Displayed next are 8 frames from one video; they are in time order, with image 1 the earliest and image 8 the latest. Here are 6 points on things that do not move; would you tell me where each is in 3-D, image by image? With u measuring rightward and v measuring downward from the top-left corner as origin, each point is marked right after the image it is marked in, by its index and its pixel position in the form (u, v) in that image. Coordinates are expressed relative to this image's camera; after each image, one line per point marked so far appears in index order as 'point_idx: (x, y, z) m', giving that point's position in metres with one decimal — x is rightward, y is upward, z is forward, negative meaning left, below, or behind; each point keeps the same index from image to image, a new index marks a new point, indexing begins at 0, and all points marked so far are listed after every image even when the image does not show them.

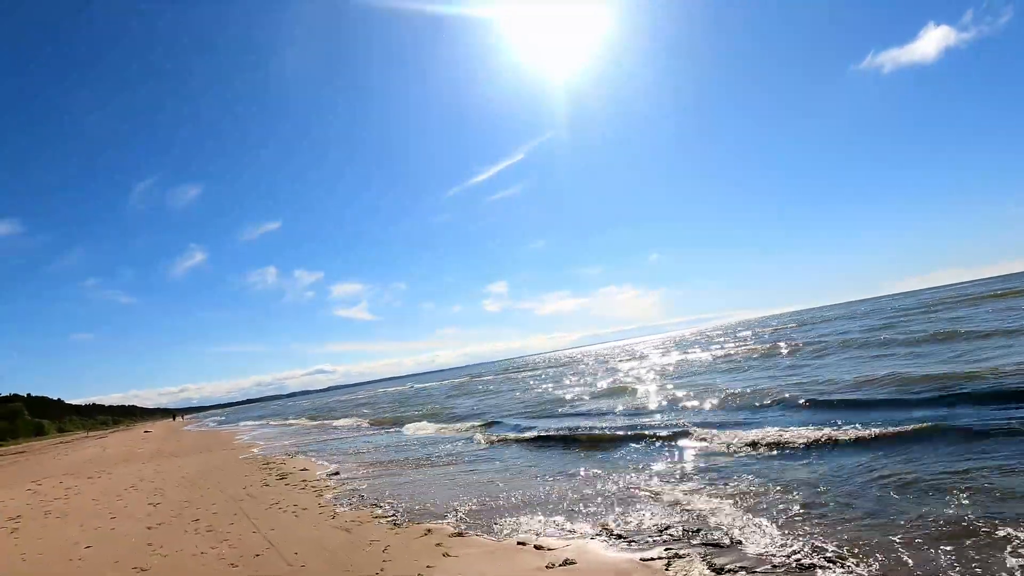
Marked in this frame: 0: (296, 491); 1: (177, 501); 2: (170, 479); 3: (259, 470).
0: (-5.1, -4.8, +12.0) m
1: (-8.0, -5.2, +12.1) m
2: (-10.9, -6.1, +16.1) m
3: (-8.1, -5.9, +16.3) m
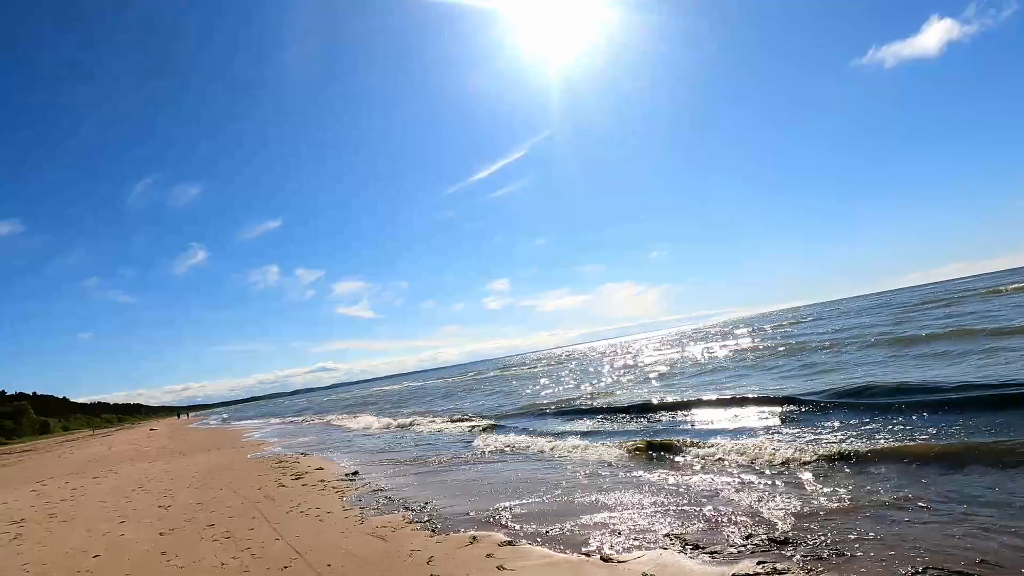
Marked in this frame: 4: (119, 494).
0: (-4.4, -4.6, +11.3) m
1: (-7.3, -4.9, +11.4) m
2: (-10.1, -5.8, +15.4) m
3: (-7.4, -5.6, +15.6) m
4: (-10.6, -5.6, +13.8) m
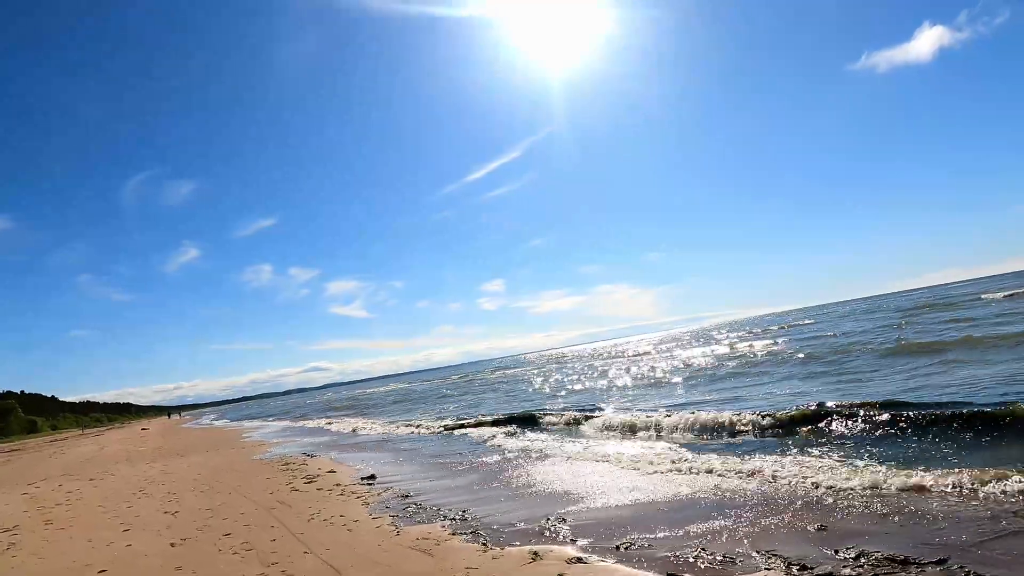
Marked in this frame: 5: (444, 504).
0: (-3.7, -4.4, +10.5) m
1: (-6.6, -4.7, +10.6) m
2: (-9.5, -5.6, +14.6) m
3: (-6.7, -5.4, +14.8) m
4: (-10.0, -5.4, +12.9) m
5: (-1.2, -3.9, +9.1) m
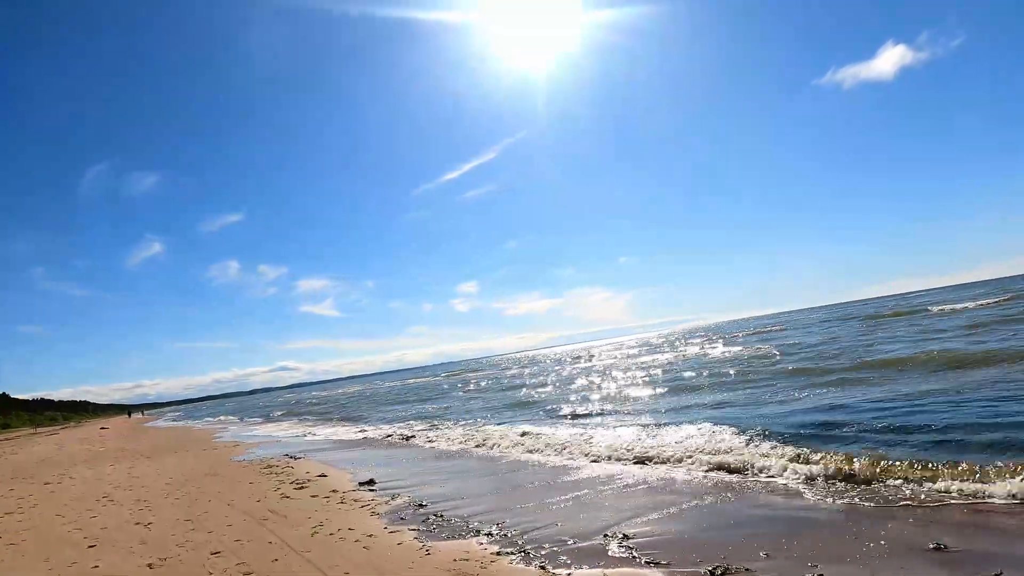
0: (-3.2, -4.0, +9.3) m
1: (-6.1, -4.3, +9.3) m
2: (-9.3, -5.1, +13.1) m
3: (-6.5, -5.0, +13.4) m
4: (-9.7, -4.9, +11.4) m
5: (-0.7, -3.6, +8.0) m
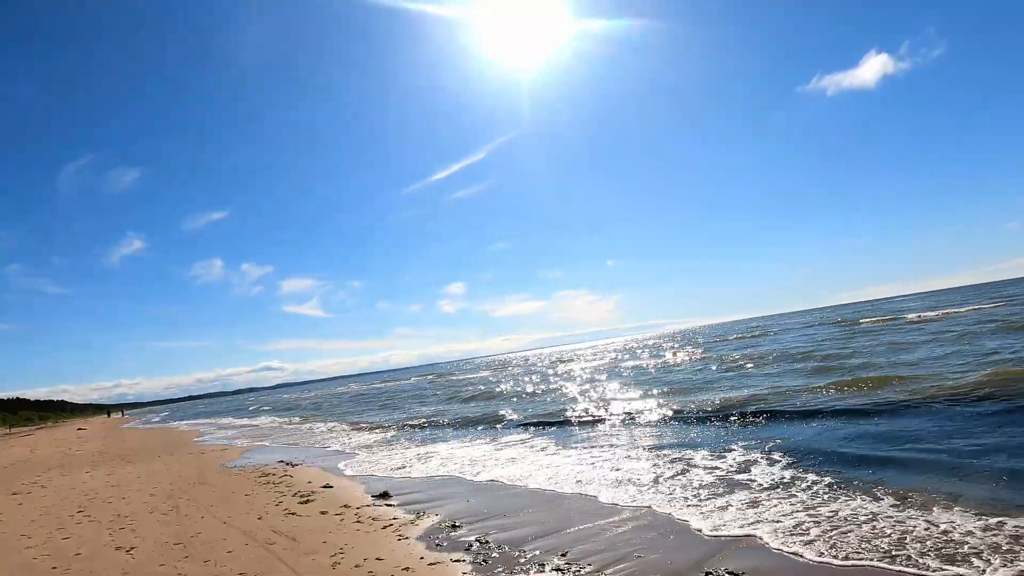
0: (-2.5, -3.8, +8.0) m
1: (-5.4, -4.0, +7.9) m
2: (-8.6, -4.8, +11.6) m
3: (-5.9, -4.7, +12.0) m
4: (-9.0, -4.6, +9.9) m
5: (+0.1, -3.4, +6.7) m
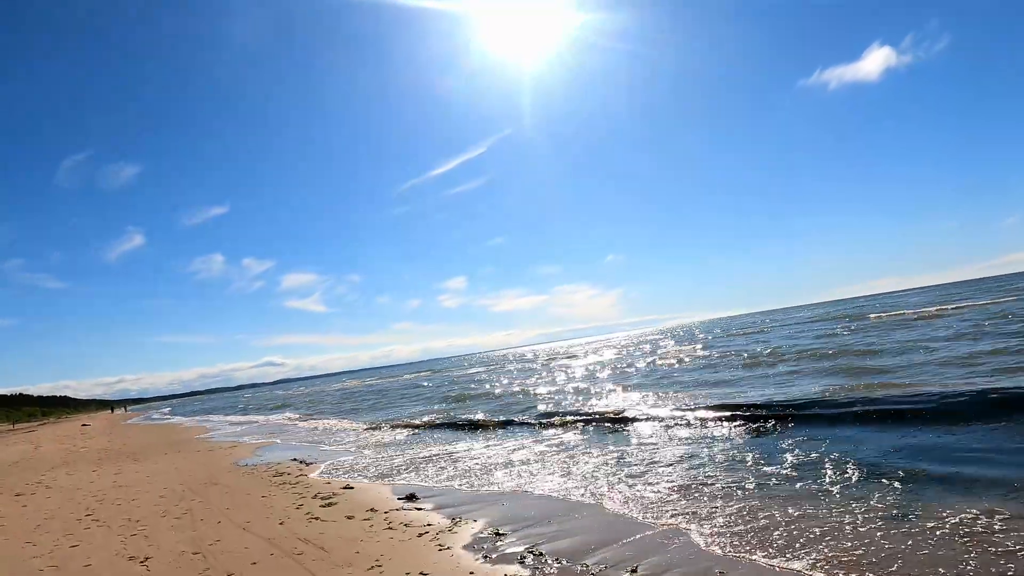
0: (-1.8, -3.6, +7.3) m
1: (-4.7, -3.8, +7.2) m
2: (-7.9, -4.6, +11.0) m
3: (-5.2, -4.5, +11.3) m
4: (-8.3, -4.4, +9.3) m
5: (+0.8, -3.2, +6.0) m
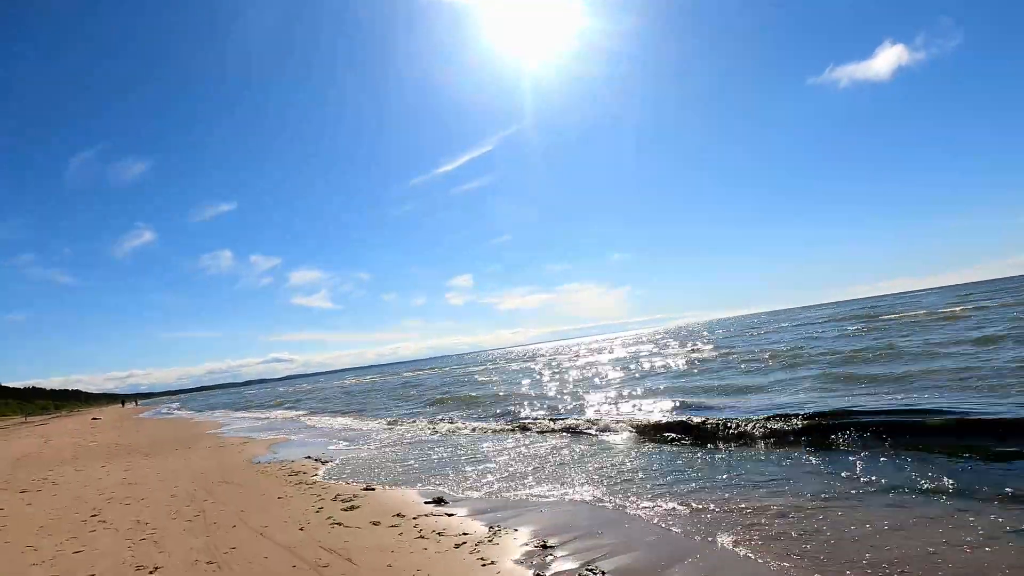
0: (-1.2, -3.4, +6.6) m
1: (-4.1, -3.6, +6.5) m
2: (-7.3, -4.4, +10.3) m
3: (-4.5, -4.3, +10.7) m
4: (-7.6, -4.1, +8.6) m
5: (+1.4, -3.0, +5.3) m
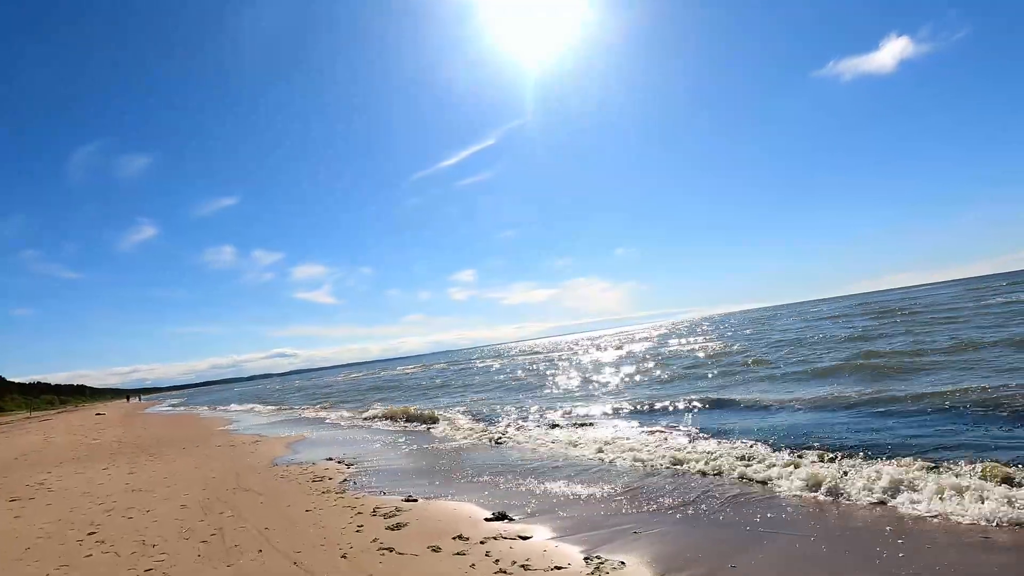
0: (0.0, -3.0, +5.1) m
1: (-2.9, -3.2, +5.0) m
2: (-6.1, -4.0, +8.8) m
3: (-3.3, -3.9, +9.1) m
4: (-6.5, -3.8, +7.1) m
5: (+2.6, -2.6, +3.7) m
